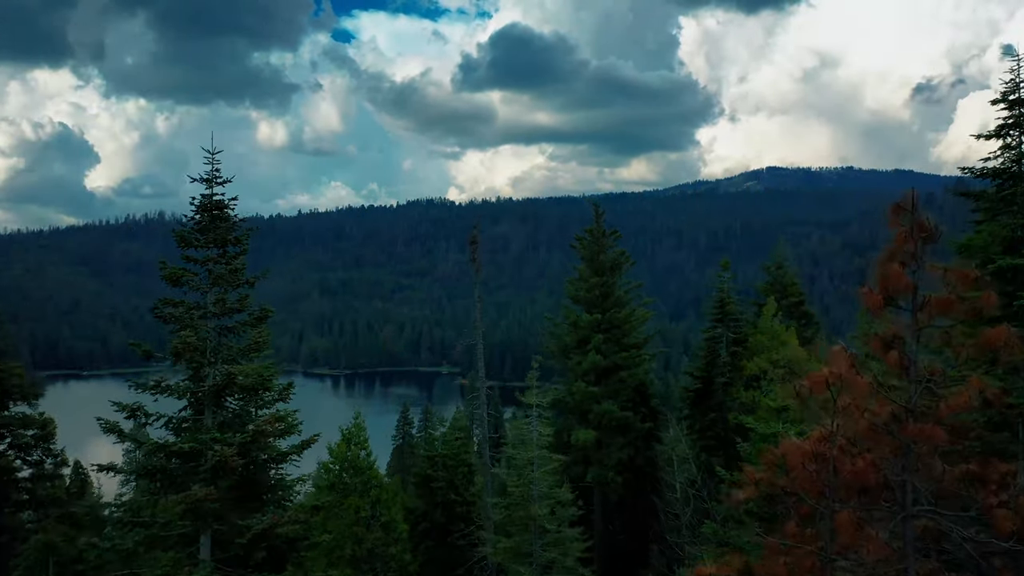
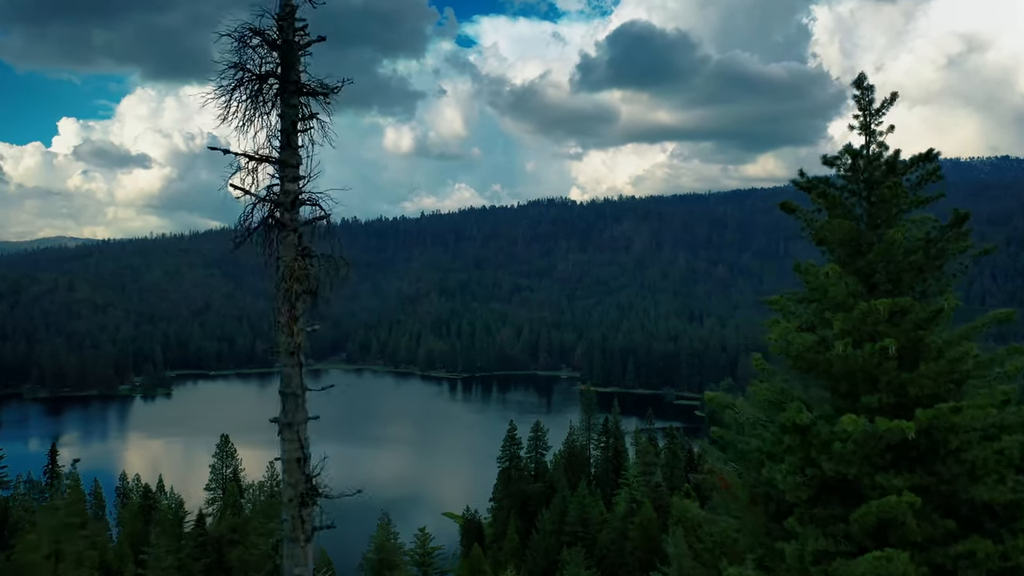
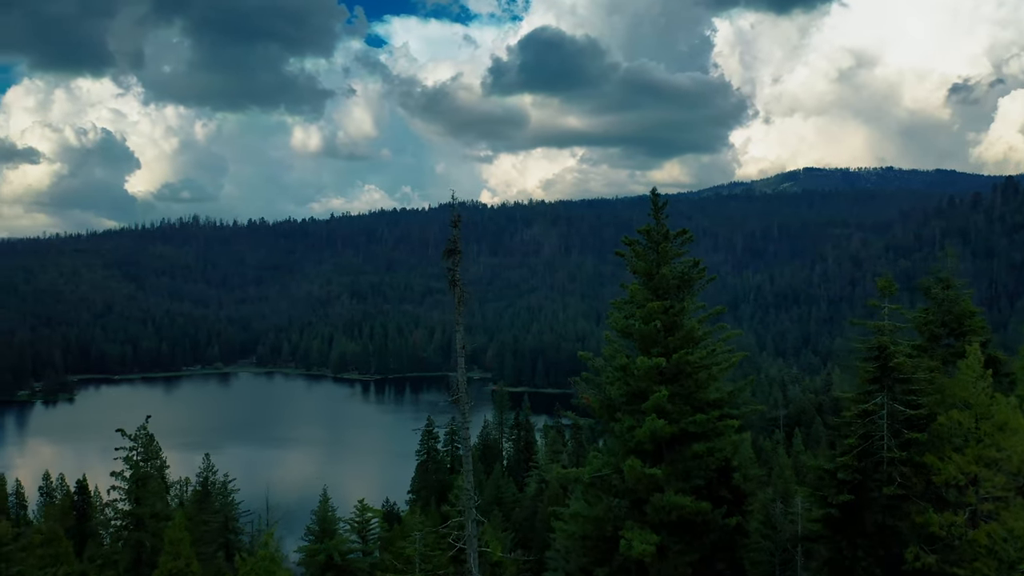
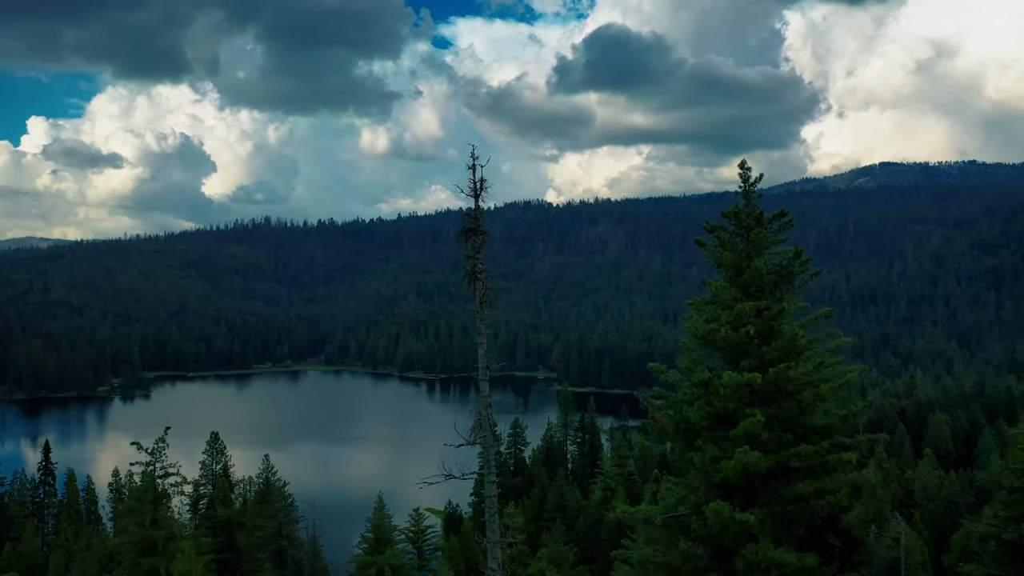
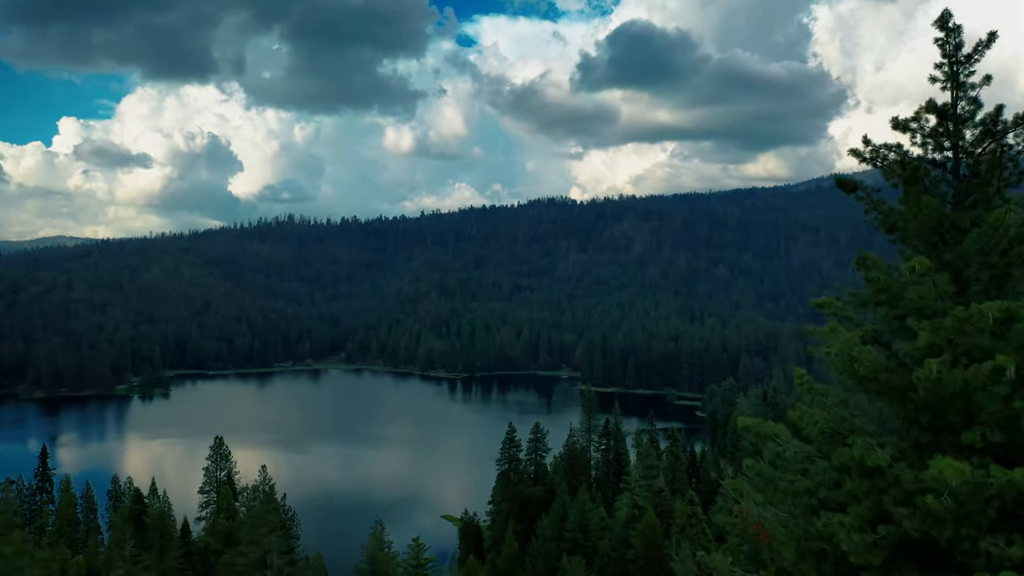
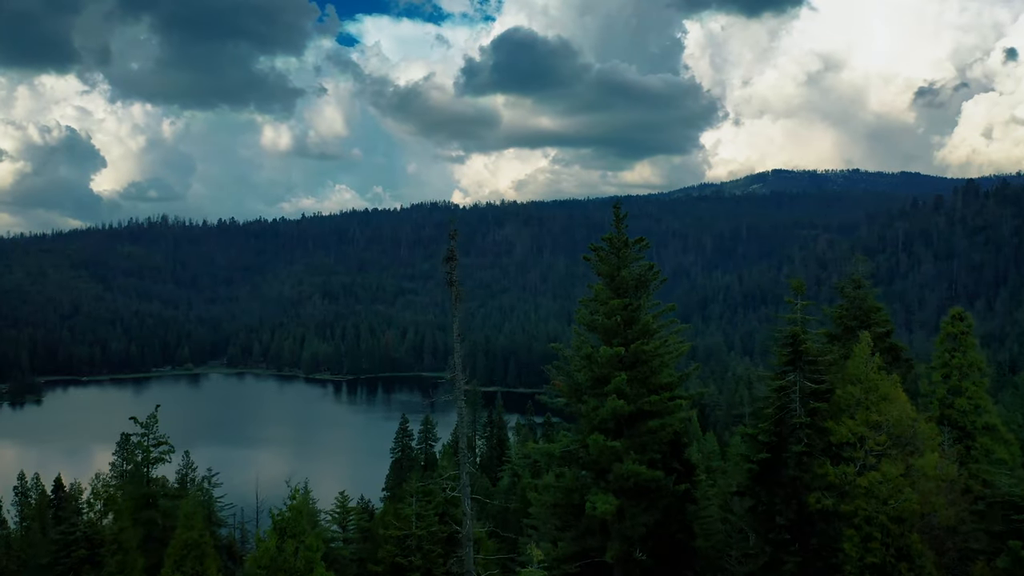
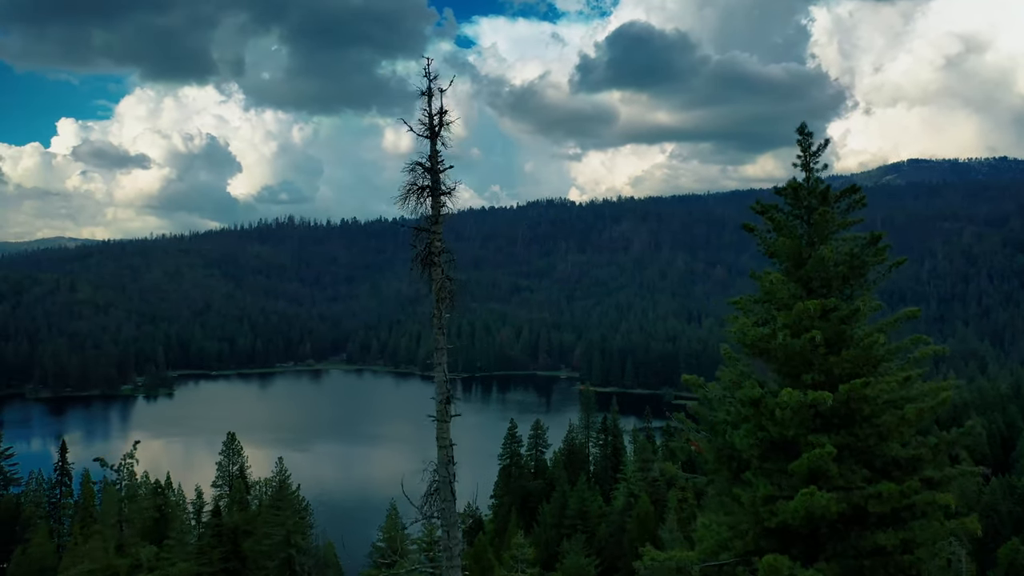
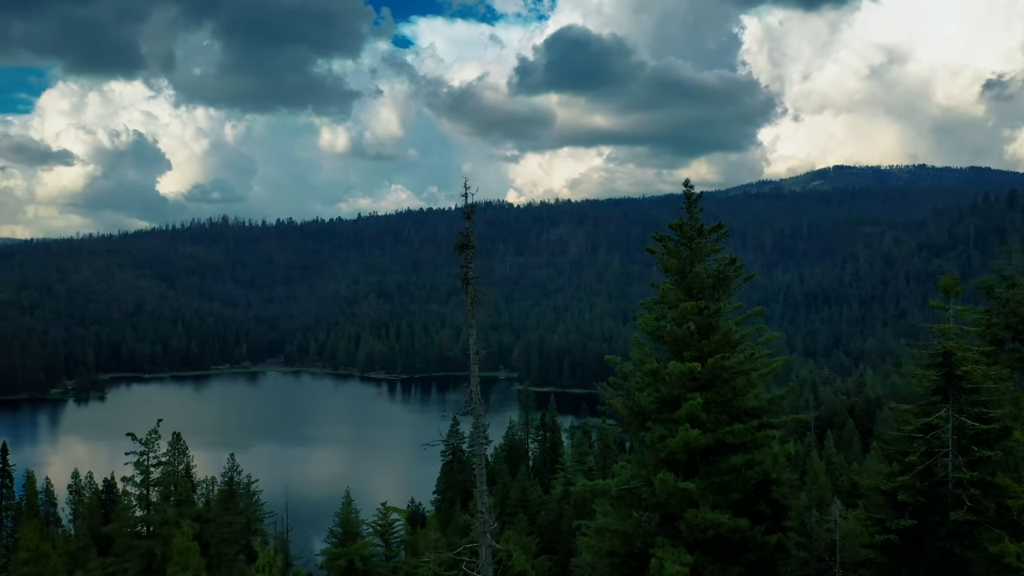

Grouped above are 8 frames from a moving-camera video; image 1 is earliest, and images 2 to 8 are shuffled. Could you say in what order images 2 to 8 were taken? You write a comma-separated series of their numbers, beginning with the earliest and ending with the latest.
6, 3, 8, 4, 7, 2, 5
